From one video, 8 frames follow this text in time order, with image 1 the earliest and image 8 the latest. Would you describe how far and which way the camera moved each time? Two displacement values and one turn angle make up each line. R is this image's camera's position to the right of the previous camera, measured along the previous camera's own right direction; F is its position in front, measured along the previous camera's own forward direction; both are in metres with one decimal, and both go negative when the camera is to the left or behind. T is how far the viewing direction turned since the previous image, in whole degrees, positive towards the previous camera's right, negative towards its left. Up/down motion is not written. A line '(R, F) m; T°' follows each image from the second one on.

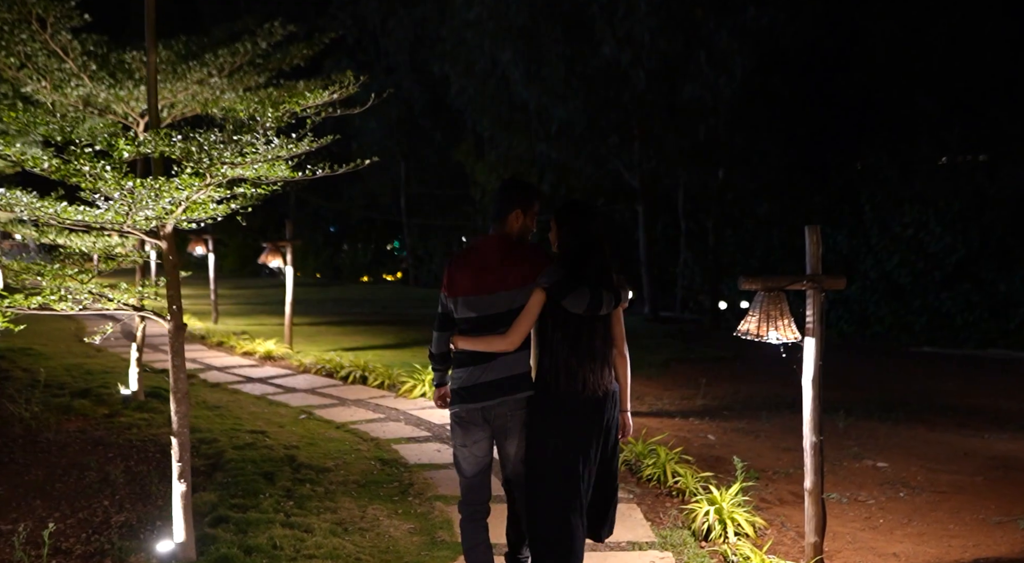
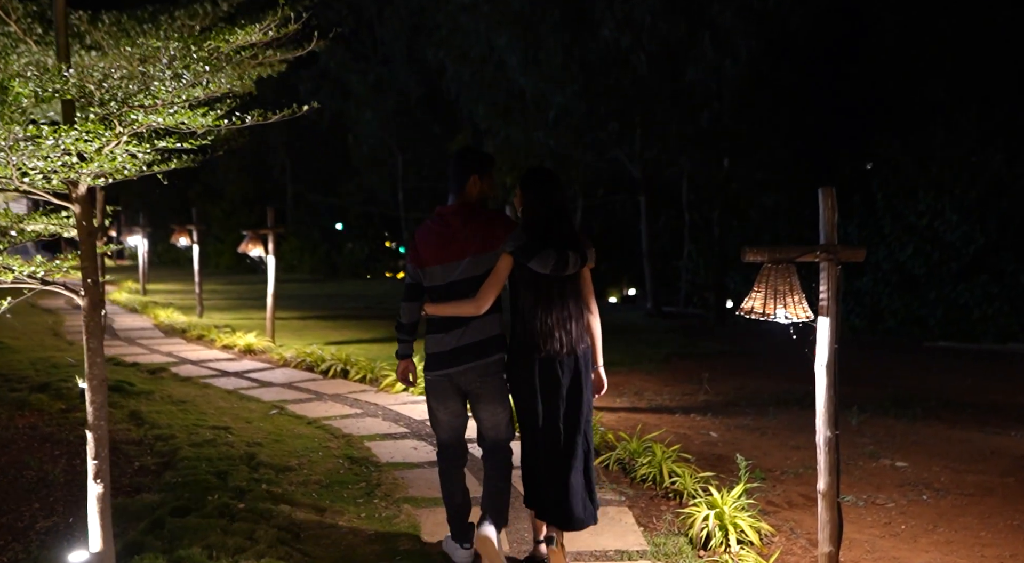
(+0.2, +0.6) m; 0°
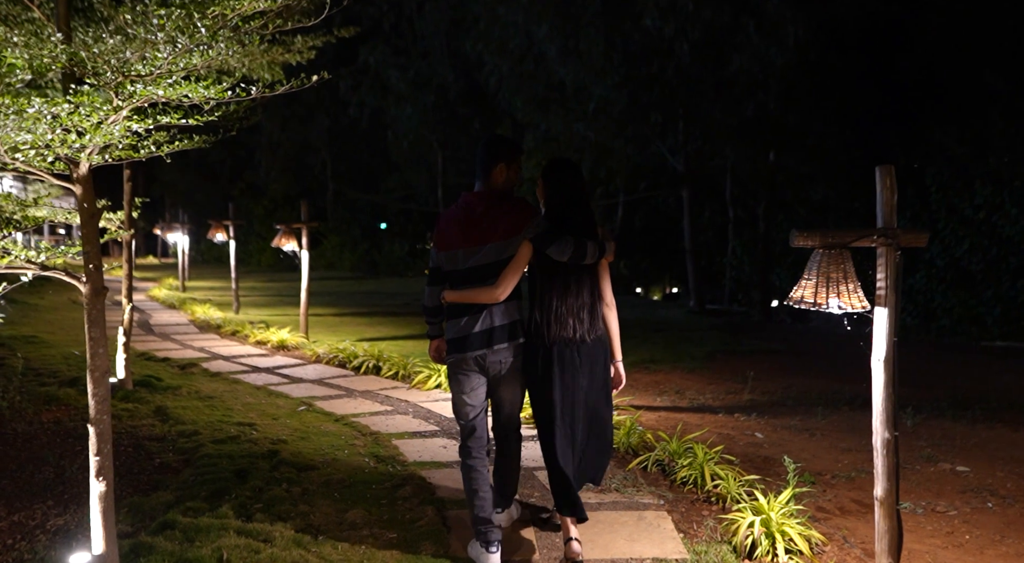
(+0.1, +0.3) m; -3°
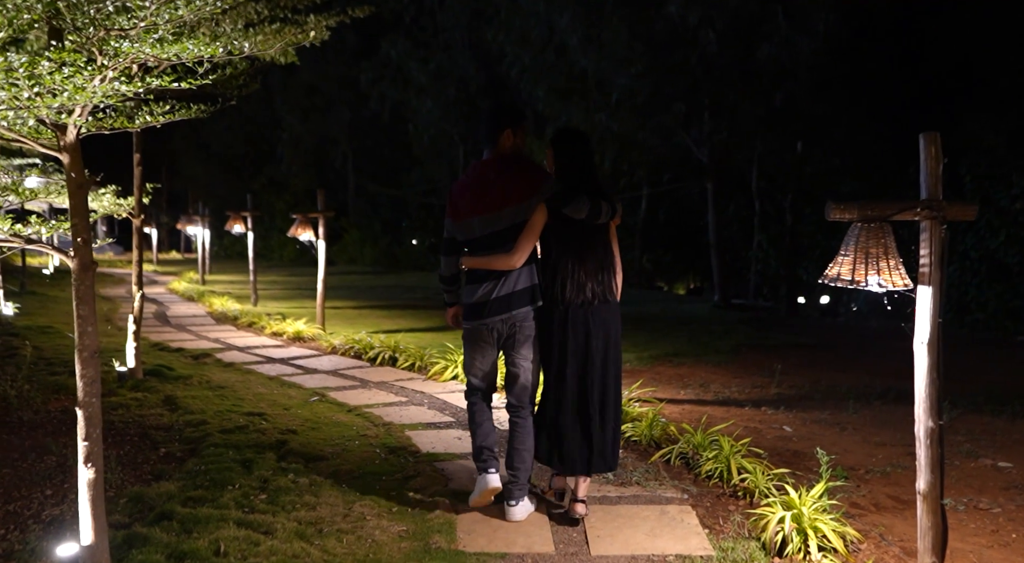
(0.0, +0.2) m; -1°
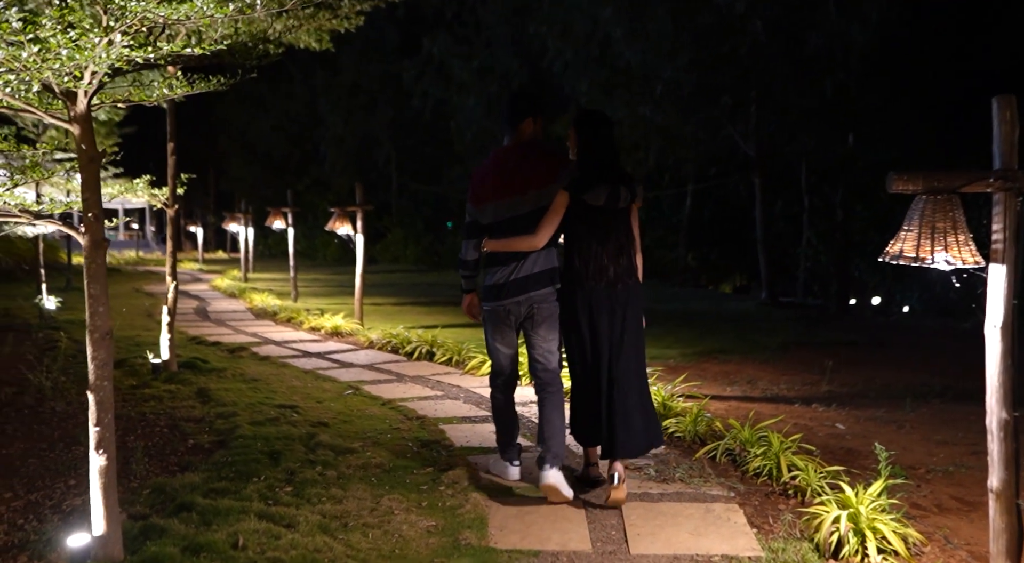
(0.0, +0.2) m; -3°
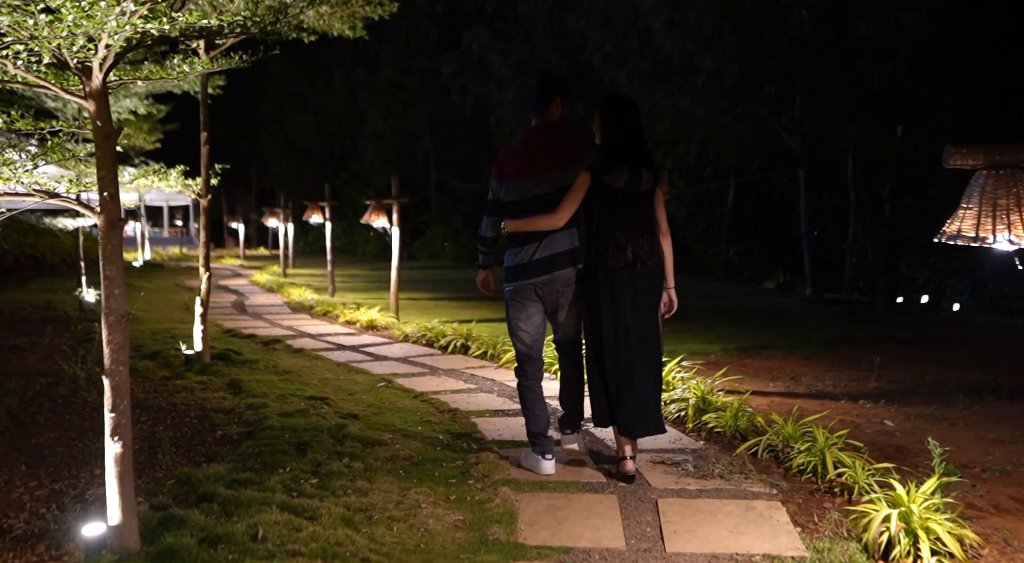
(0.0, +0.2) m; -3°
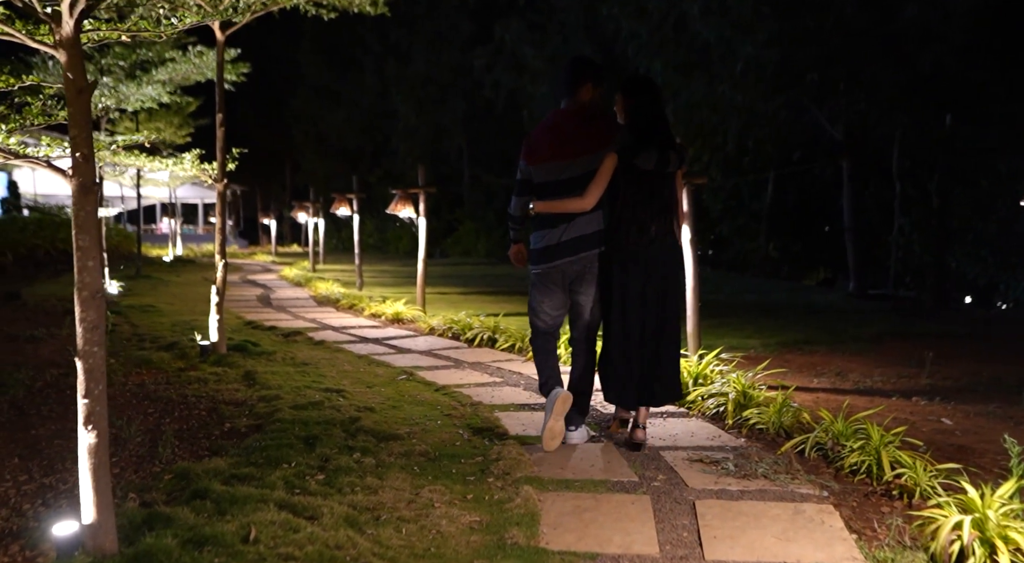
(0.0, +0.4) m; -2°
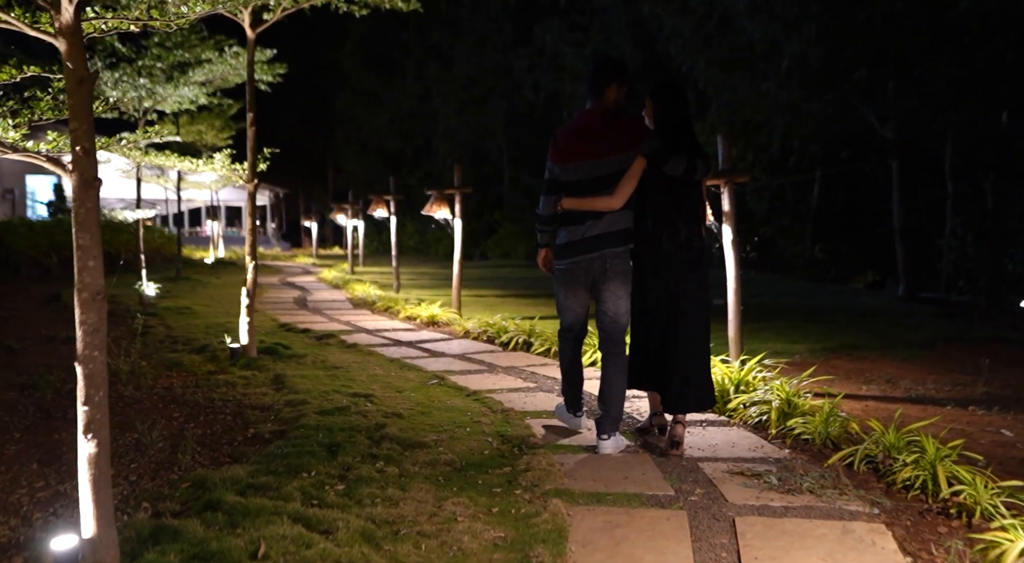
(+0.1, +0.2) m; -3°
